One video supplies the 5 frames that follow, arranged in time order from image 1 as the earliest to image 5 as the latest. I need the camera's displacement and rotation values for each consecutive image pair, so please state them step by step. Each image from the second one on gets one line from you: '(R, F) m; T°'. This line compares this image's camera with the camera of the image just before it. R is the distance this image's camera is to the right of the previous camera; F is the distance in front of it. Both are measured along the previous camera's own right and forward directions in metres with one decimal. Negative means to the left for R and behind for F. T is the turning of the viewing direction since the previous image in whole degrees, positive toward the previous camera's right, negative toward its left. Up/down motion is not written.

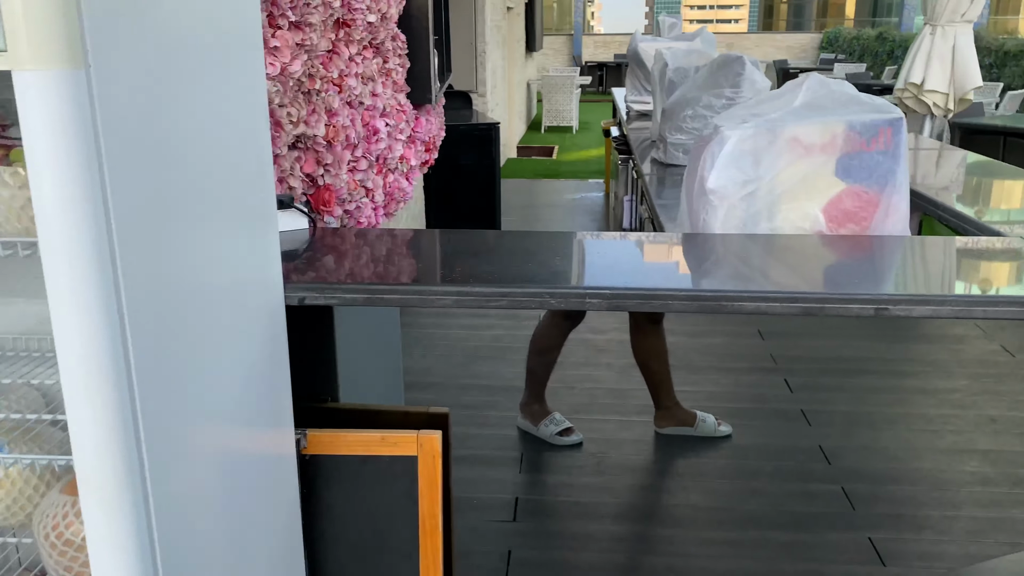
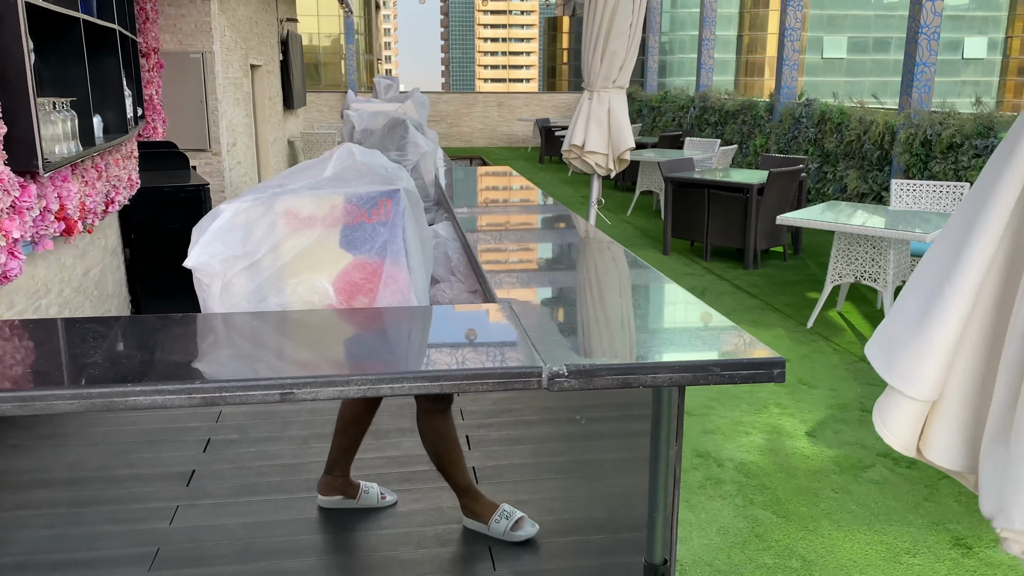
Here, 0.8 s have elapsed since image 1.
(+0.5, 0.0) m; +13°
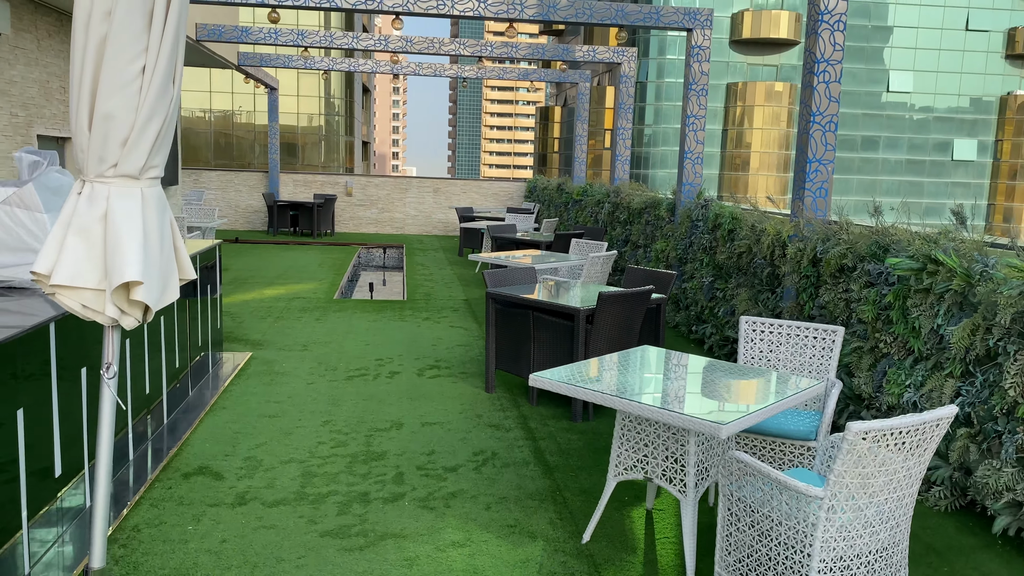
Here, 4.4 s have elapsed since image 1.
(+1.4, +1.5) m; 0°
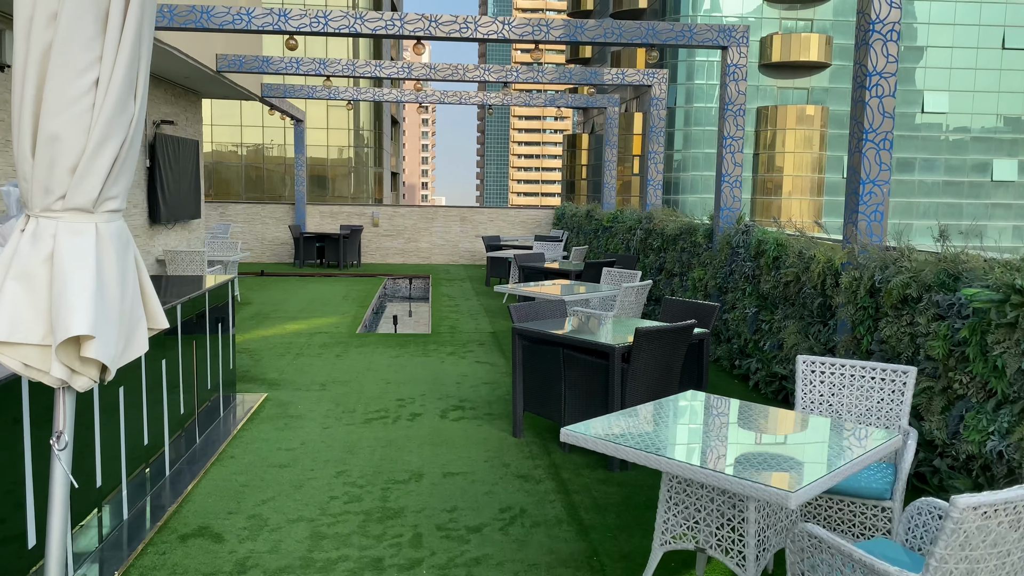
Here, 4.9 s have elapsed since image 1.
(0.0, +0.4) m; -2°
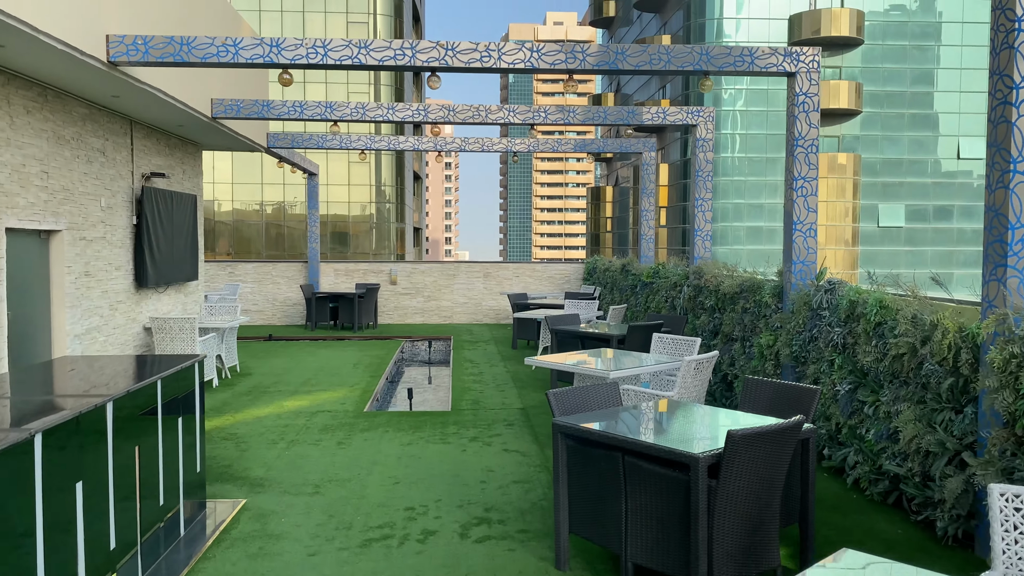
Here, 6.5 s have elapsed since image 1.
(-0.1, +1.1) m; -2°
